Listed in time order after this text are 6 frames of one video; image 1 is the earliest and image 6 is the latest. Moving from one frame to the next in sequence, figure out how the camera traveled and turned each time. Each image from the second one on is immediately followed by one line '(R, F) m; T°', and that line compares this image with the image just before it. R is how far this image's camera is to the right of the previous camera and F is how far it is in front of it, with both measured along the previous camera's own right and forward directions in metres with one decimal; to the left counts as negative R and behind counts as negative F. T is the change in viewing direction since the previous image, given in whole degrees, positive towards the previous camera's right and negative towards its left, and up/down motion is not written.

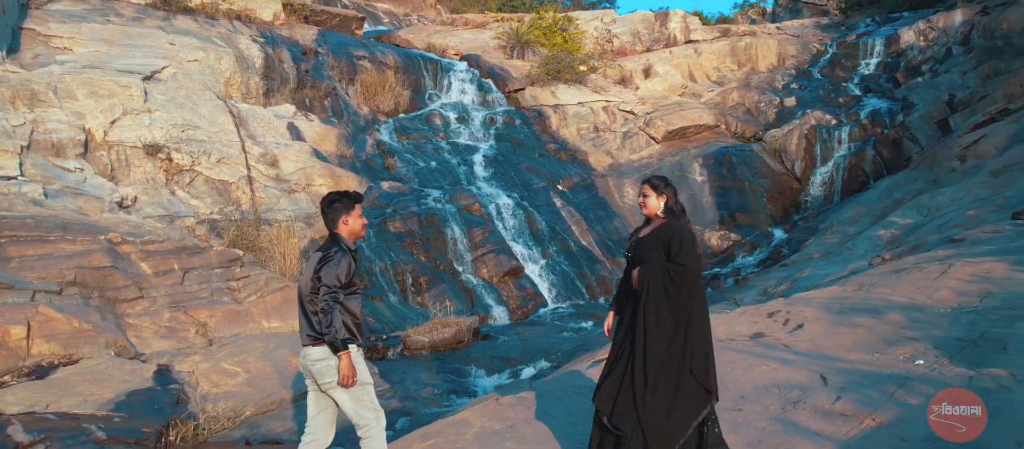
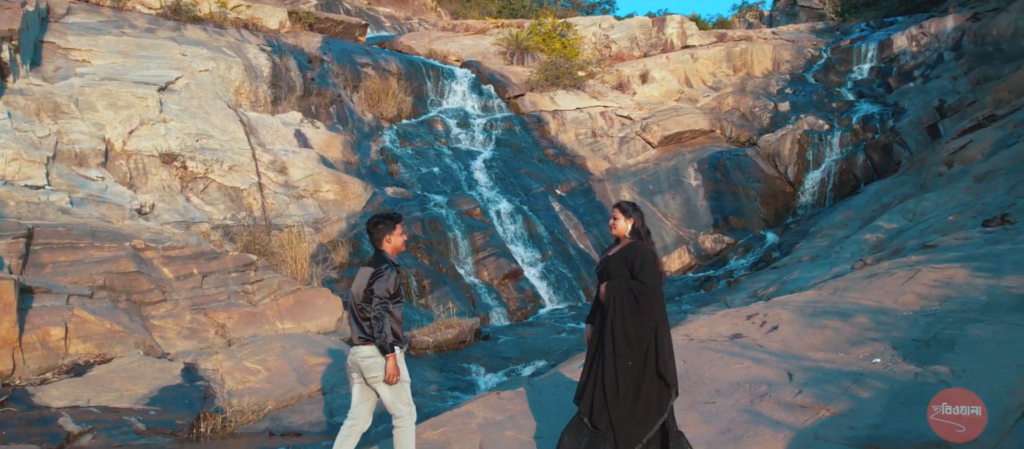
(0.0, -0.4) m; 0°
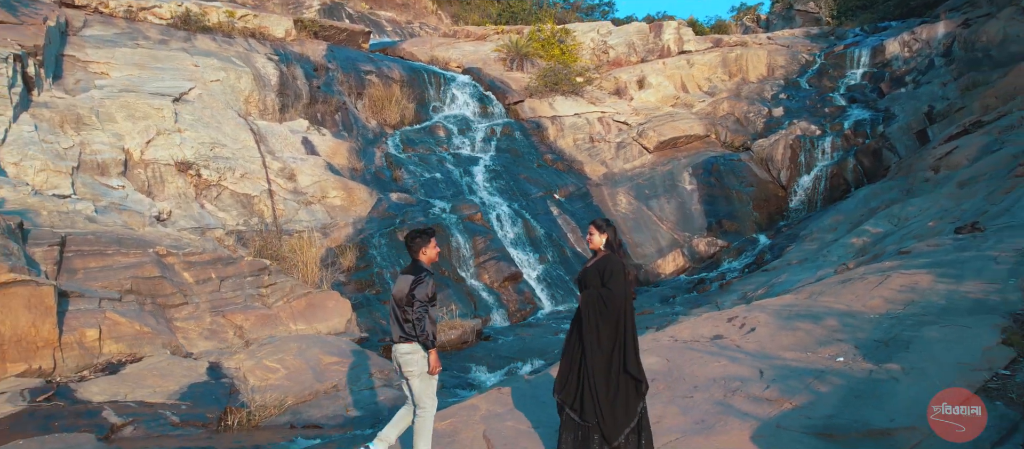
(0.0, -0.4) m; 0°
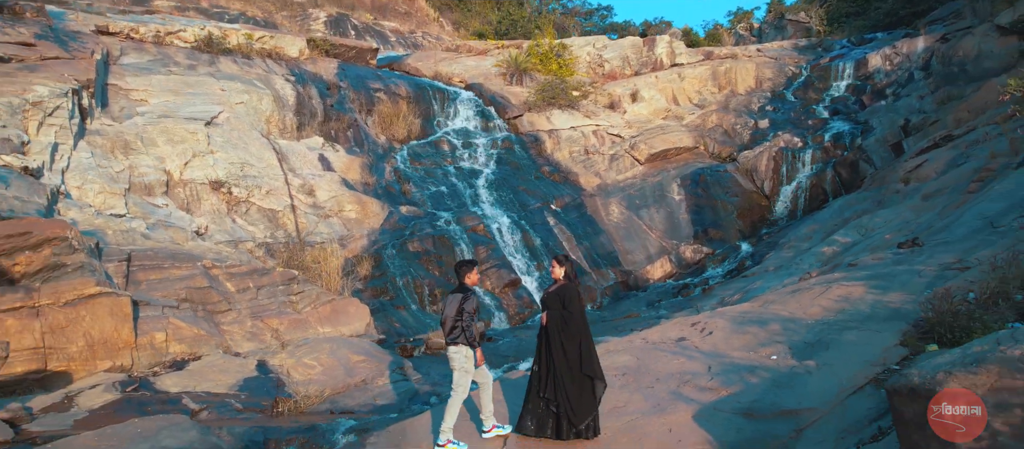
(0.0, -1.0) m; 0°
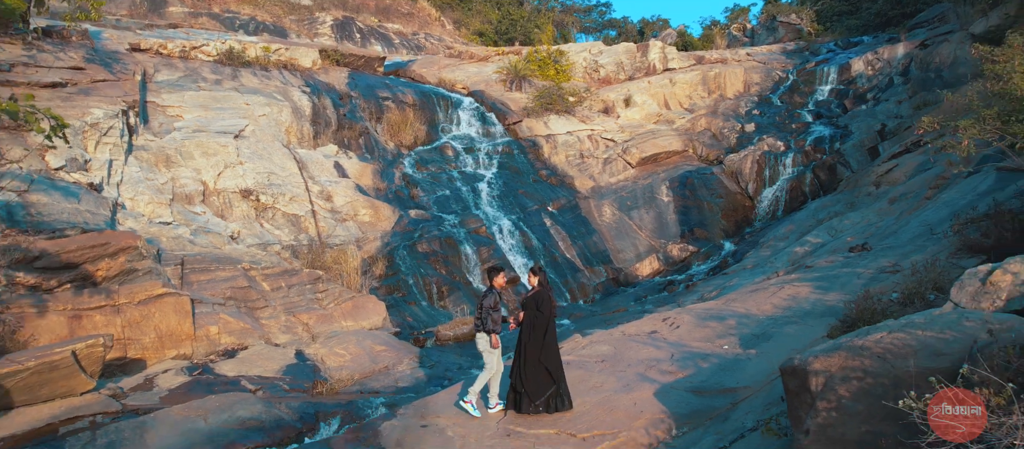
(0.0, -1.1) m; 0°
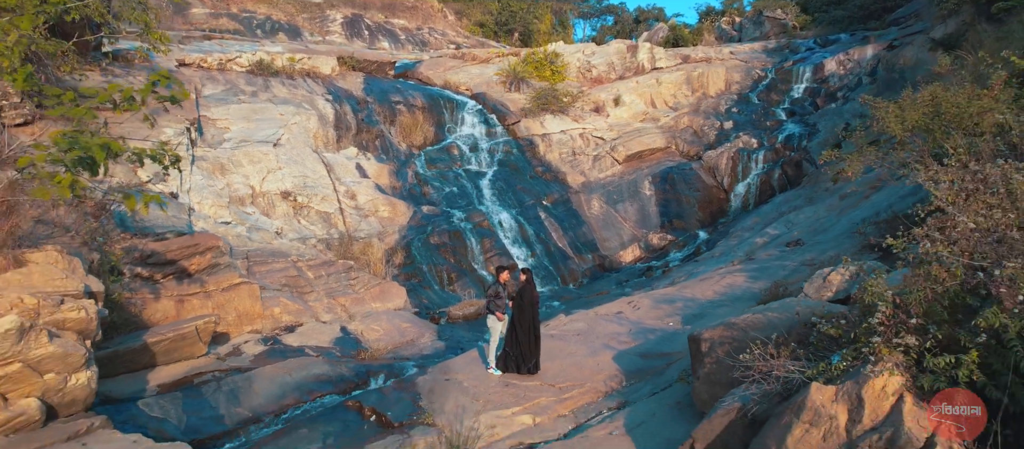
(0.0, -1.9) m; 0°
